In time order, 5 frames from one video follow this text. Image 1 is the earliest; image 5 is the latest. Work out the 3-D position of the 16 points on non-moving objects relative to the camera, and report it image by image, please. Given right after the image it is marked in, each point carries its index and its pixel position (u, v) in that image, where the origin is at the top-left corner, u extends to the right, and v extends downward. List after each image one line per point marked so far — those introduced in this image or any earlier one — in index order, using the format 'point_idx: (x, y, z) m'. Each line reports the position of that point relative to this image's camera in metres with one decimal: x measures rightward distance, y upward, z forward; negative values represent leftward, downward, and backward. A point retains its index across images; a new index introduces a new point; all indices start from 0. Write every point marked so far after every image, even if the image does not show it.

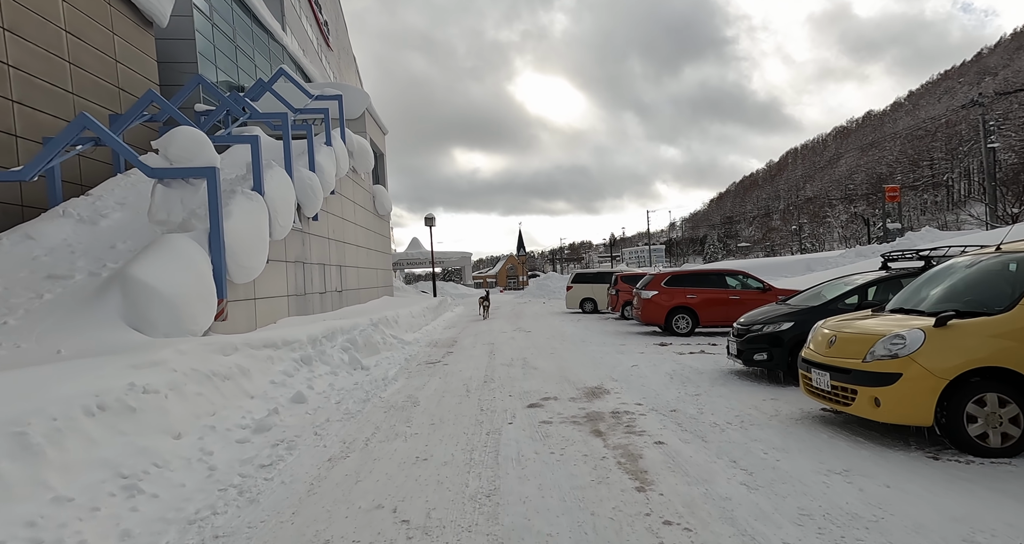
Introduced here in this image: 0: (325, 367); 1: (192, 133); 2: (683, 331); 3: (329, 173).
0: (-3.0, -1.5, +8.7) m
1: (-4.9, +2.1, +8.4) m
2: (+4.2, -1.5, +13.4) m
3: (-5.0, +2.7, +14.7) m
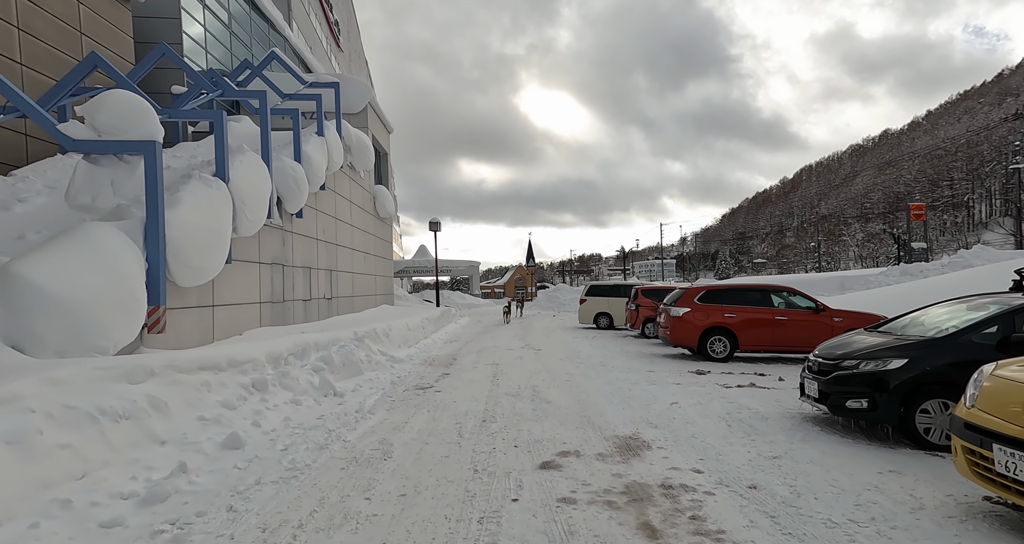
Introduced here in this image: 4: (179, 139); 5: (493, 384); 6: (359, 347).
0: (-2.9, -1.6, +6.9) m
1: (-4.8, +2.2, +6.8) m
2: (+4.4, -1.8, +11.5) m
3: (-4.7, +2.6, +13.0) m
4: (-7.2, +2.9, +11.9) m
5: (-0.3, -1.8, +8.7) m
6: (-2.8, -1.4, +10.1) m
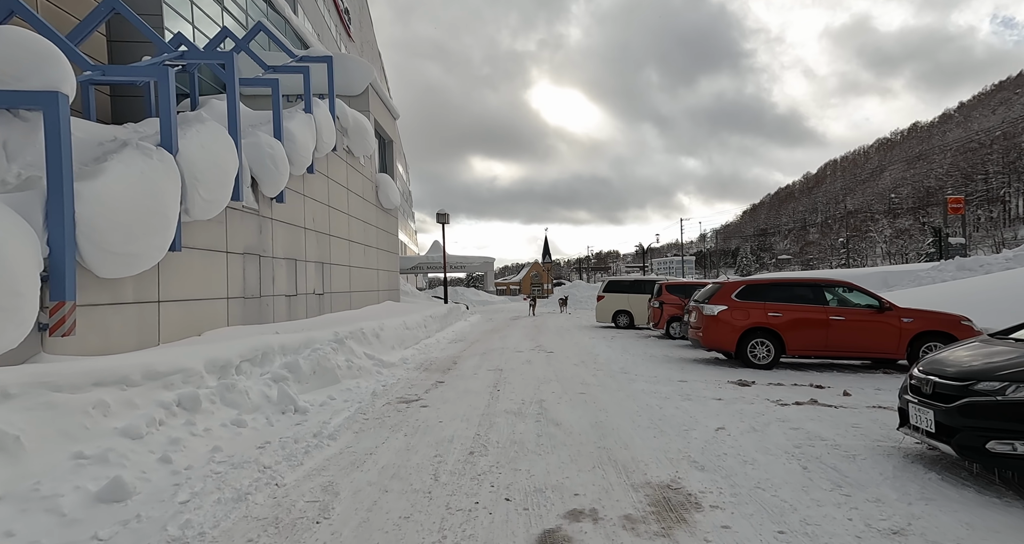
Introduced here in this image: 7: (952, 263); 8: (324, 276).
0: (-2.9, -1.4, +5.5) m
1: (-4.8, +2.3, +5.4) m
2: (+4.5, -1.6, +9.8) m
3: (-4.5, +2.7, +11.6) m
4: (-7.1, +3.1, +10.5) m
5: (-0.3, -1.7, +7.2) m
6: (-2.7, -1.3, +8.7) m
7: (+15.1, +0.3, +18.7) m
8: (-4.9, -0.1, +14.2) m
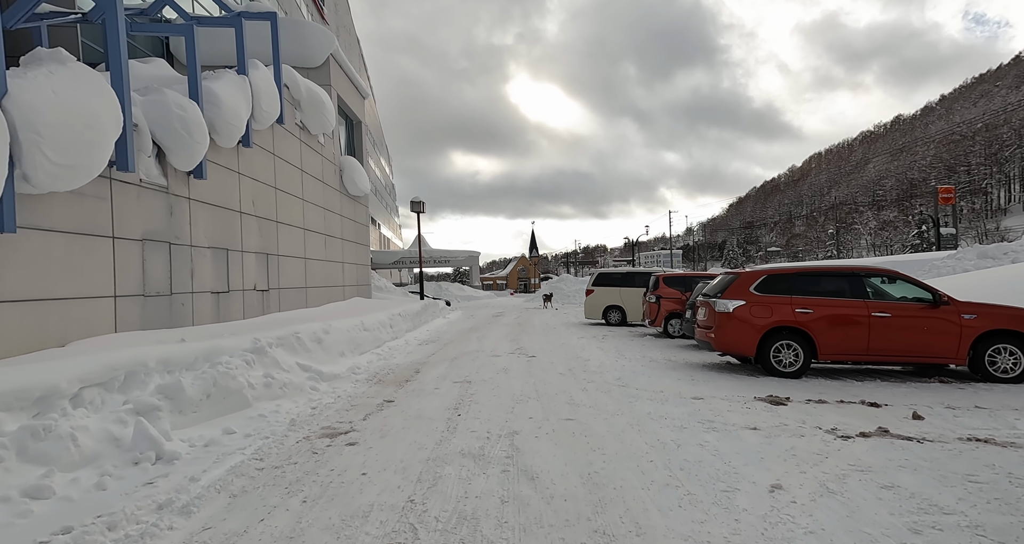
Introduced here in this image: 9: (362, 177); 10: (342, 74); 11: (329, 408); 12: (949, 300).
0: (-3.2, -1.3, +3.6) m
1: (-5.1, +2.4, +3.4) m
2: (+4.1, -1.4, +8.0) m
3: (-5.0, +2.9, +9.6) m
4: (-7.5, +3.2, +8.4) m
5: (-0.6, -1.5, +5.3) m
6: (-3.2, -1.1, +6.7) m
7: (+14.4, +0.7, +17.1) m
8: (-5.5, +0.1, +12.2) m
9: (-5.4, +3.4, +19.5) m
10: (-5.8, +6.8, +18.8) m
11: (-2.2, -1.6, +6.6) m
12: (+6.1, -0.4, +7.6) m
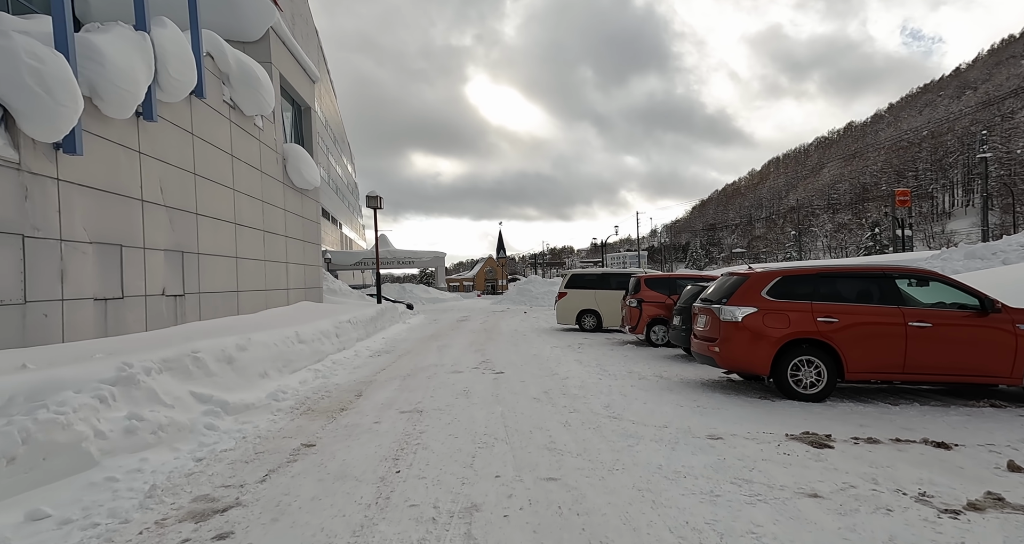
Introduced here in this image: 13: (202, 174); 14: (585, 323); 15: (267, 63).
0: (-3.4, -1.4, +1.7) m
1: (-5.3, +2.4, +1.4) m
2: (+3.6, -1.4, +6.6) m
3: (-5.5, +2.9, +7.7) m
4: (-8.0, +3.2, +6.3) m
5: (-0.9, -1.5, +3.6) m
6: (-3.5, -1.1, +4.9) m
7: (+13.4, +0.6, +16.3) m
8: (-6.2, 0.0, +10.2) m
9: (-6.5, +3.4, +17.5) m
10: (-6.9, +6.8, +16.8) m
11: (-2.6, -1.6, +4.8) m
12: (+5.6, -0.4, +6.3) m
13: (-6.2, +1.9, +11.0) m
14: (+2.1, -1.4, +15.4) m
15: (-6.9, +5.9, +15.4) m
